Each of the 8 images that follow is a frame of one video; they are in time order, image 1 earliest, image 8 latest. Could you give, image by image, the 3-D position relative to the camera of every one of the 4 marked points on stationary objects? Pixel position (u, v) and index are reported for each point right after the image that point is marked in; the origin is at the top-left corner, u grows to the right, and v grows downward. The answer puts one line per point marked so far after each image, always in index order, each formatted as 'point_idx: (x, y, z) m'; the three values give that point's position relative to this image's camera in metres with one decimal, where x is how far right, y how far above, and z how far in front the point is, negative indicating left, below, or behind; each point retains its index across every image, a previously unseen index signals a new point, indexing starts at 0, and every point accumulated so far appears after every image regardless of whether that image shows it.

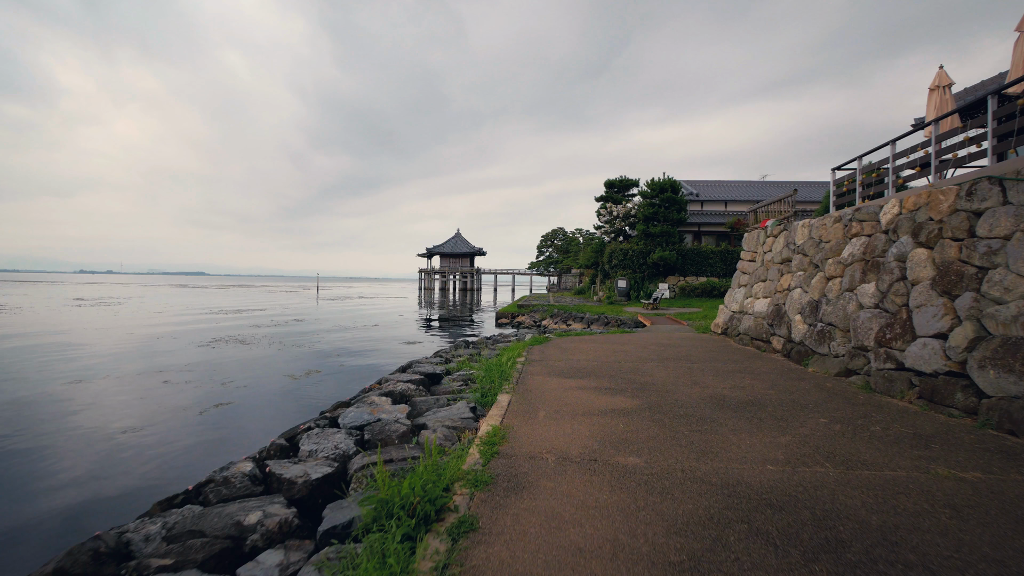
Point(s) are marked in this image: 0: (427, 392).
0: (-1.3, -1.6, +6.3) m
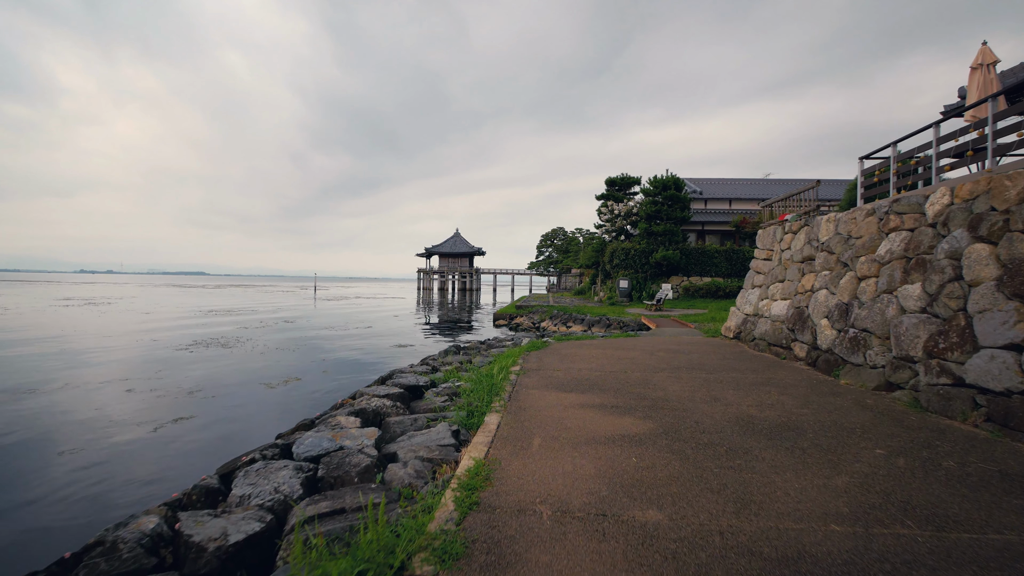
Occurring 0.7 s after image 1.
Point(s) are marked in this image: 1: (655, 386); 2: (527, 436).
0: (-1.4, -1.6, +5.4) m
1: (+2.1, -1.4, +6.0) m
2: (+0.2, -1.5, +4.1) m
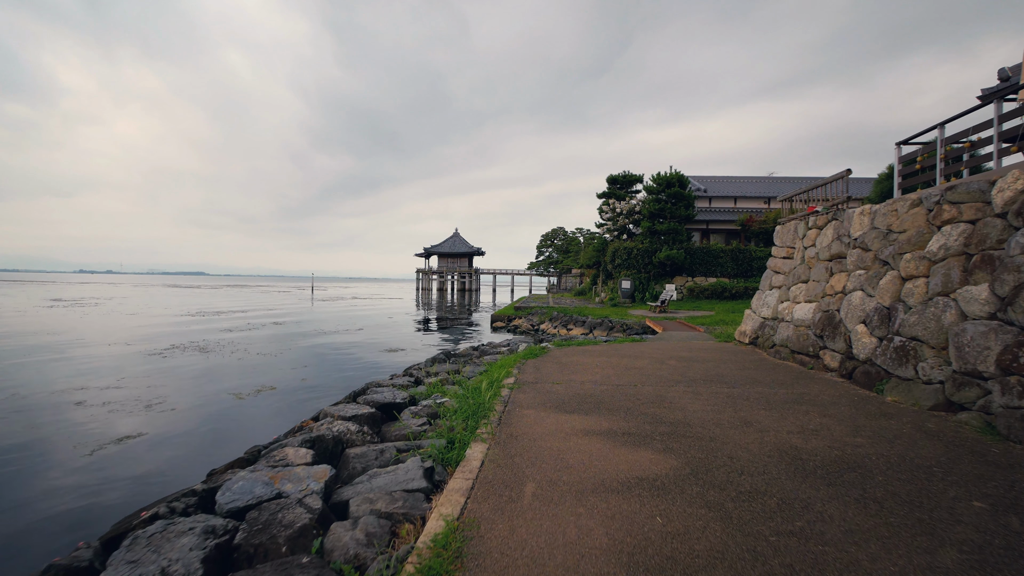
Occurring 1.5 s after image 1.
0: (-1.5, -1.6, +4.6) m
1: (+2.0, -1.4, +5.1) m
2: (0.0, -1.5, +3.2) m
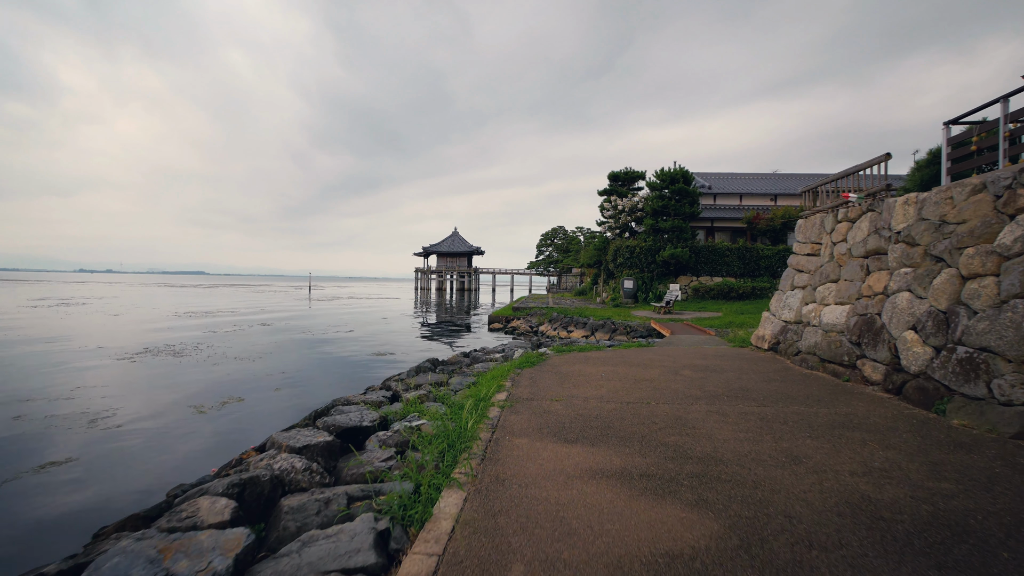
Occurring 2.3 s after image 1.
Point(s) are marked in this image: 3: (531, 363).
0: (-1.6, -1.6, +3.6) m
1: (+1.9, -1.4, +4.2) m
2: (-0.1, -1.5, +2.3) m
3: (+0.4, -1.4, +7.6) m
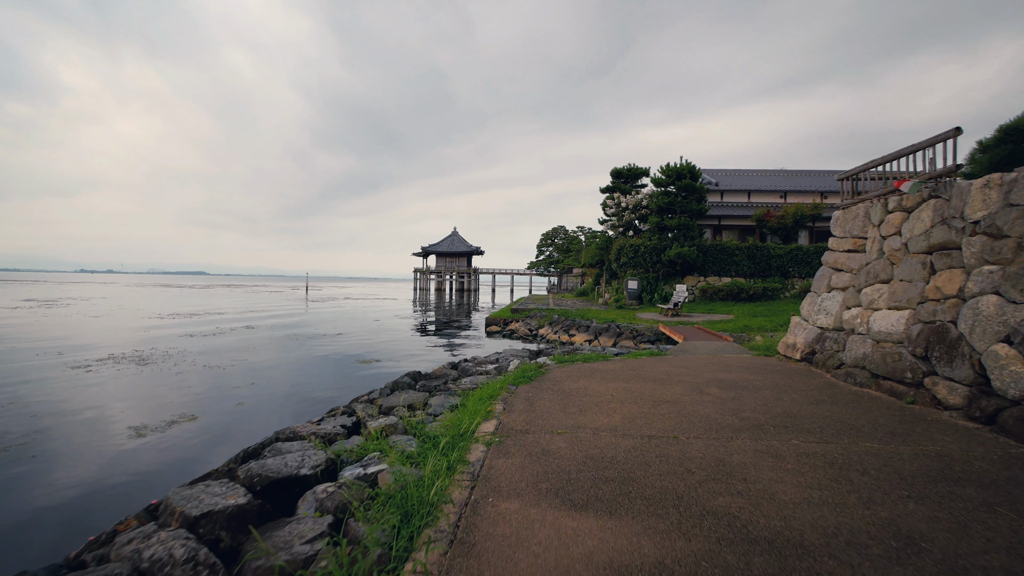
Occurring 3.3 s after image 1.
0: (-1.7, -1.7, +2.5) m
1: (+1.8, -1.5, +3.0) m
2: (-0.2, -1.5, +1.2) m
3: (+0.3, -1.4, +6.5) m
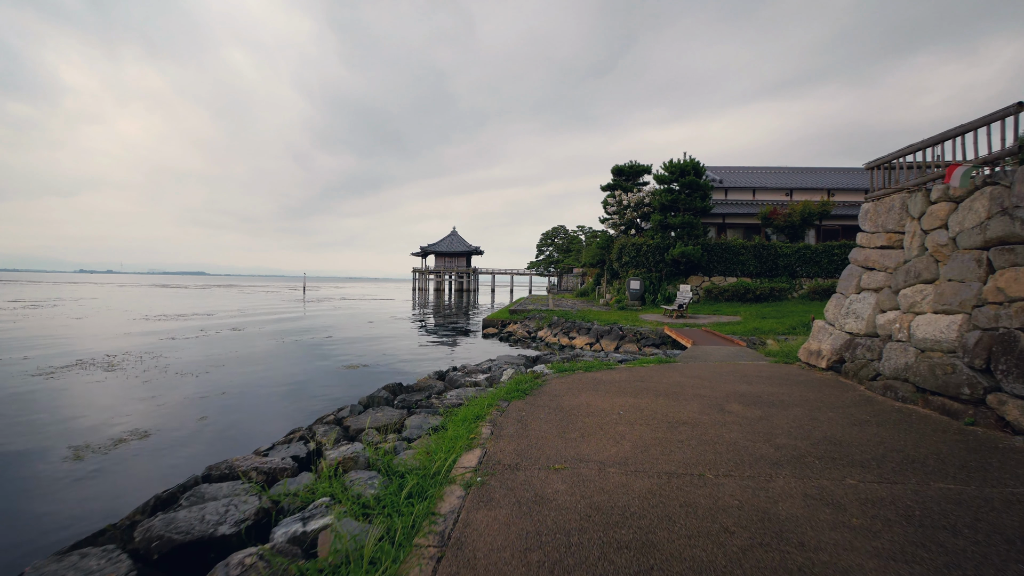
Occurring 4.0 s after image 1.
0: (-1.8, -1.7, +1.7) m
1: (+1.6, -1.5, +2.3) m
2: (-0.3, -1.5, +0.4) m
3: (+0.2, -1.4, +5.7) m
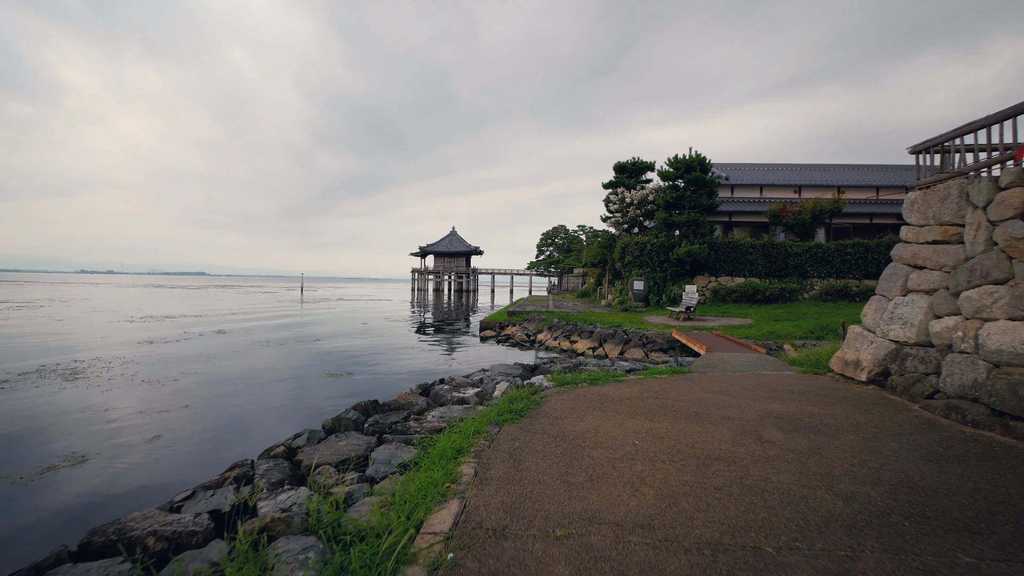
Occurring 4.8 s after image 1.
0: (-1.9, -1.7, +0.9) m
1: (+1.6, -1.5, +1.4) m
2: (-0.4, -1.5, -0.5) m
3: (+0.1, -1.4, +4.8) m
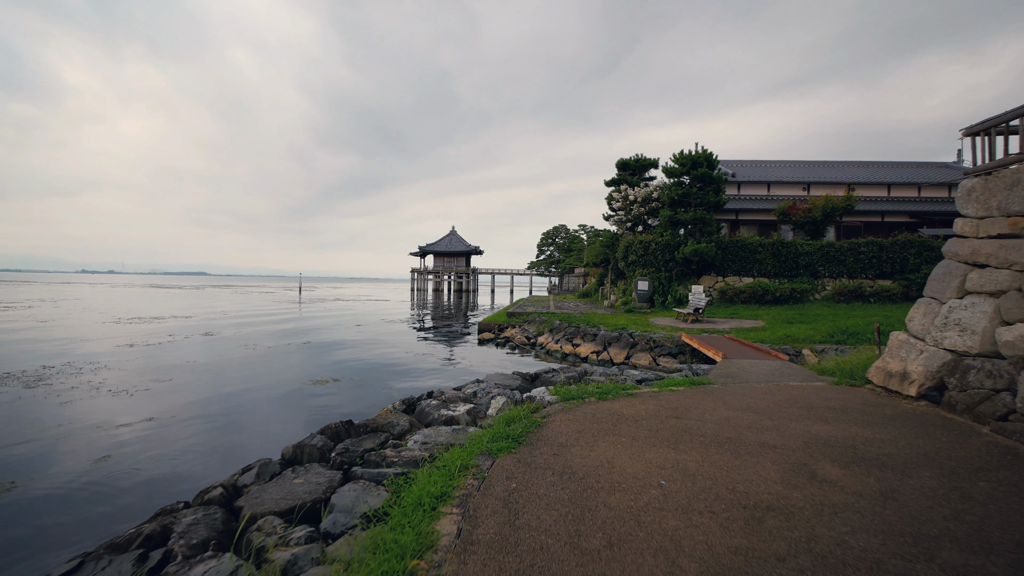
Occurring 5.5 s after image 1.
0: (-2.0, -1.7, +0.1) m
1: (+1.5, -1.5, +0.6) m
2: (-0.4, -1.6, -1.3) m
3: (0.0, -1.5, +4.0) m
